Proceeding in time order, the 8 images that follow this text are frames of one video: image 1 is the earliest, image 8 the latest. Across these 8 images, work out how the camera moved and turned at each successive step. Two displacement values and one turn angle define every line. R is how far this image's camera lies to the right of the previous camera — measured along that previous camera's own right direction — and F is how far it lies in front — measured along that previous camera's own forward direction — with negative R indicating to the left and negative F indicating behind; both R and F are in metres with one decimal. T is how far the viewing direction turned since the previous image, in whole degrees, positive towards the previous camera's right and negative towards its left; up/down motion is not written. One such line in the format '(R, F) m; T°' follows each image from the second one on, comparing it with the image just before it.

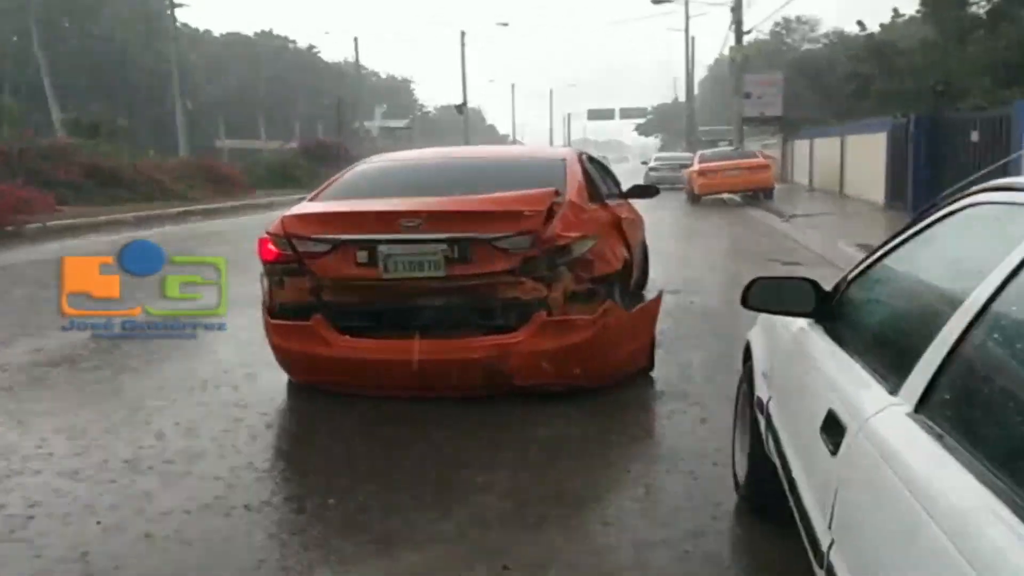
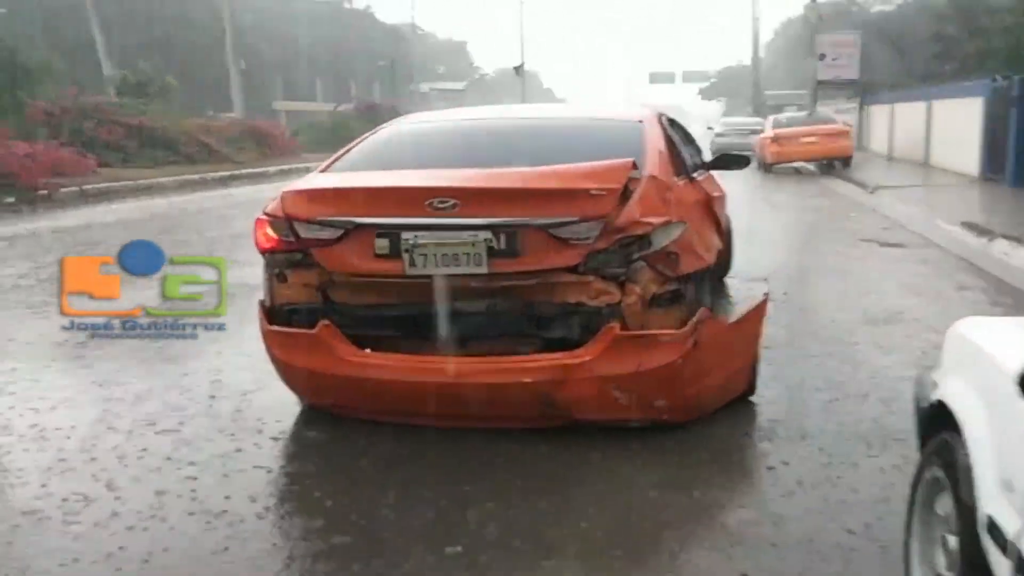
(0.0, +1.4) m; -3°
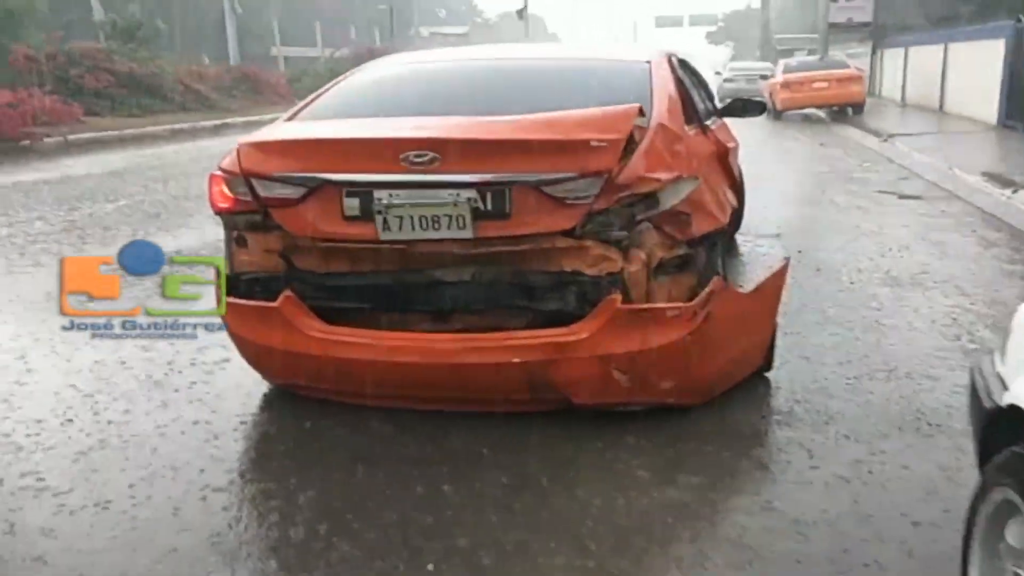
(+0.1, +0.6) m; 0°
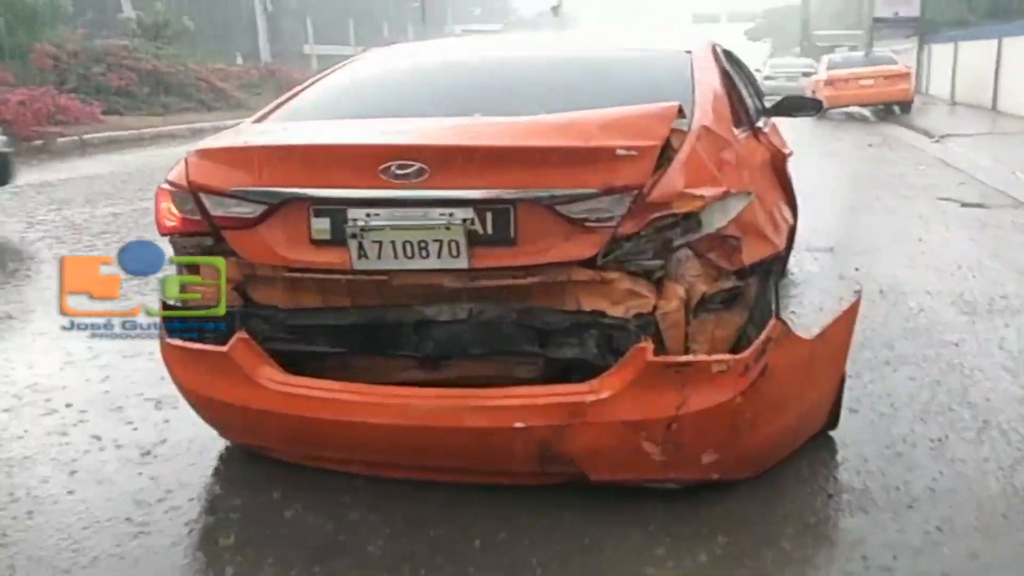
(+0.1, +0.8) m; -2°
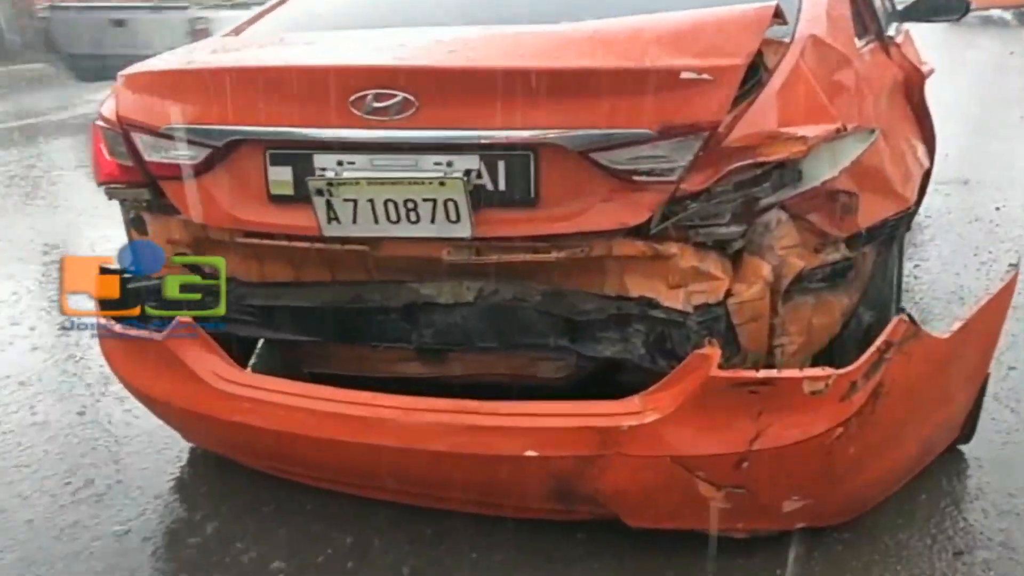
(+0.2, +0.9) m; -6°
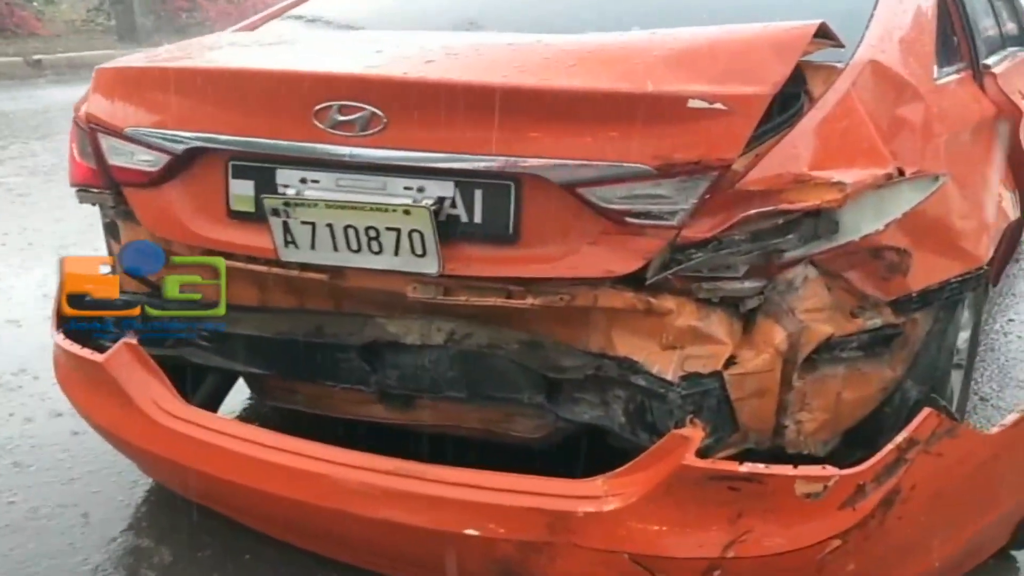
(+0.3, +0.3) m; -7°
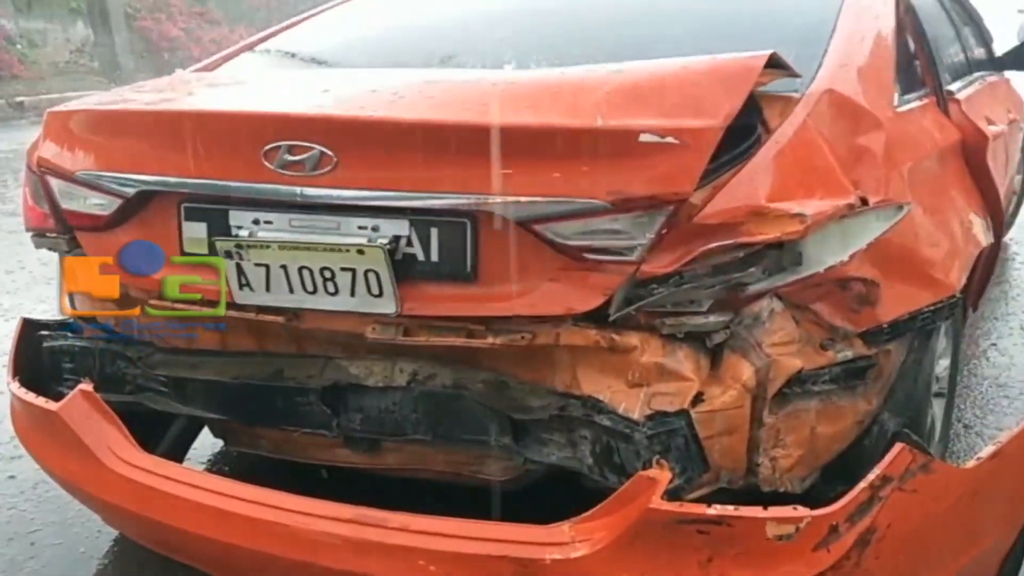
(+0.1, +0.1) m; +1°
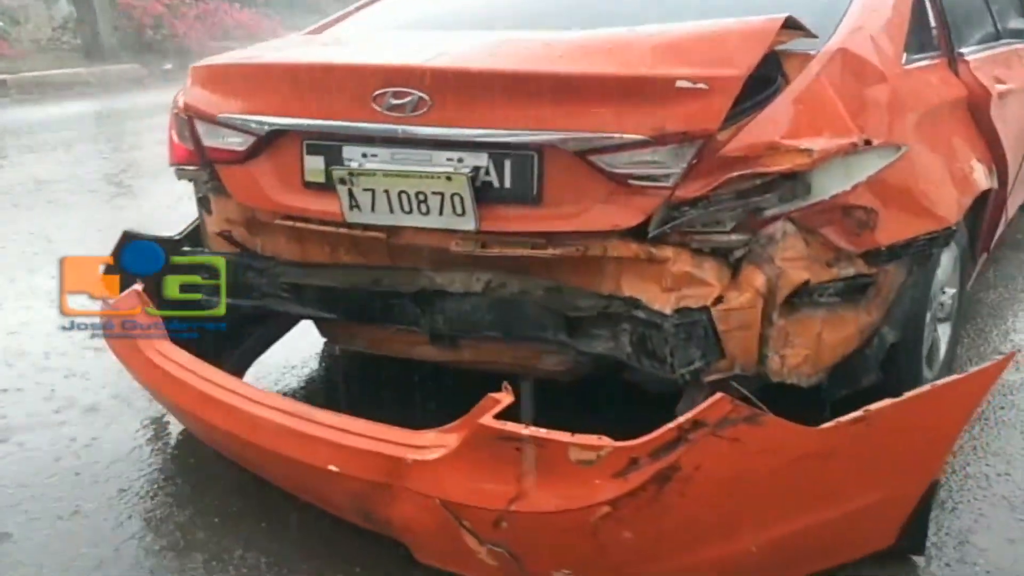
(0.0, -0.5) m; -4°
